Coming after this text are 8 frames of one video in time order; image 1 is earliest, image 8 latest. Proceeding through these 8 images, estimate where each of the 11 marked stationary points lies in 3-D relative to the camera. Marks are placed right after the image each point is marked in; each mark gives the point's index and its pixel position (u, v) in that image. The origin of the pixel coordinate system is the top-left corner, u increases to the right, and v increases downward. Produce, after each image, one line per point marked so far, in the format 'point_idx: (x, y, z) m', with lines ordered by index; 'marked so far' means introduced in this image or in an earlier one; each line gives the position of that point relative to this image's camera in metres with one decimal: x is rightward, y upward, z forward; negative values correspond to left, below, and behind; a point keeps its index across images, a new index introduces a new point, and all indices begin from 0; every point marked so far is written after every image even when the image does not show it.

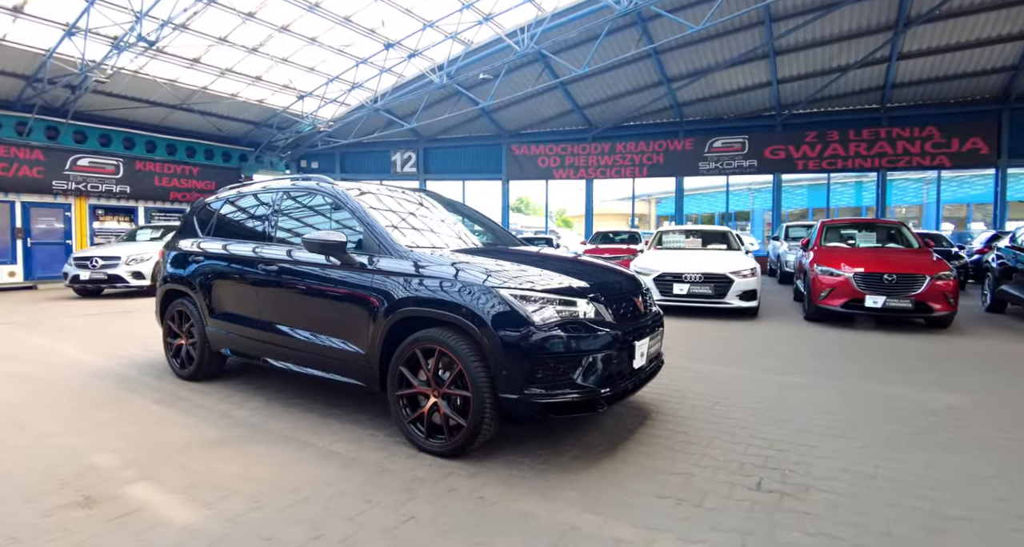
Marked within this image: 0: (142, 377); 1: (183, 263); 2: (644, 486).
0: (-3.4, -1.0, +4.9) m
1: (-3.1, +0.1, +4.9) m
2: (+0.7, -1.1, +2.9) m
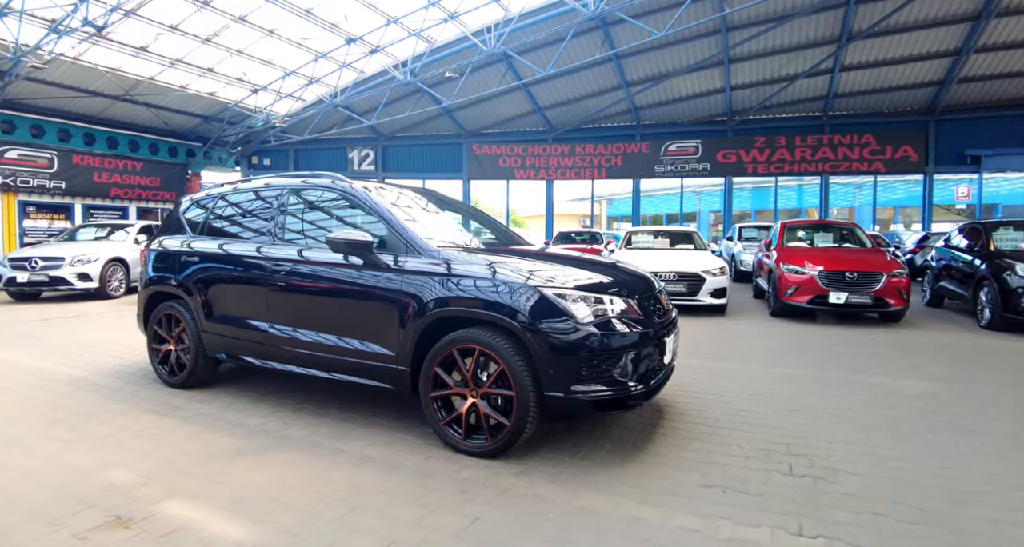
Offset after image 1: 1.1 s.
0: (-3.3, -1.0, +4.6) m
1: (-3.1, +0.1, +4.6) m
2: (+1.0, -1.1, +3.0) m
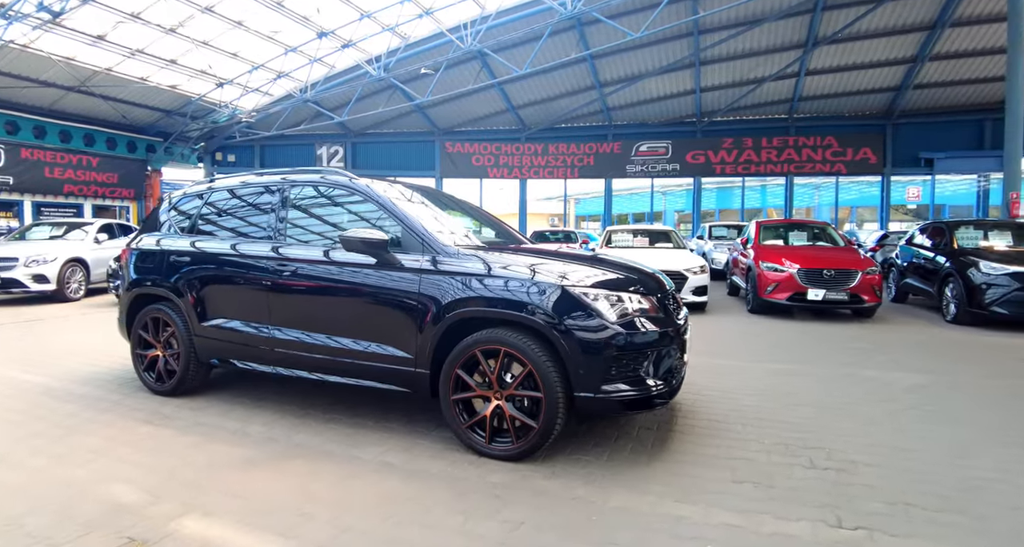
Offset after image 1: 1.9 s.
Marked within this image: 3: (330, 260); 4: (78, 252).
0: (-3.3, -1.0, +4.3) m
1: (-3.0, +0.1, +4.3) m
2: (+1.1, -1.1, +3.0) m
3: (-1.4, +0.1, +3.6) m
4: (-8.5, +0.4, +10.4) m
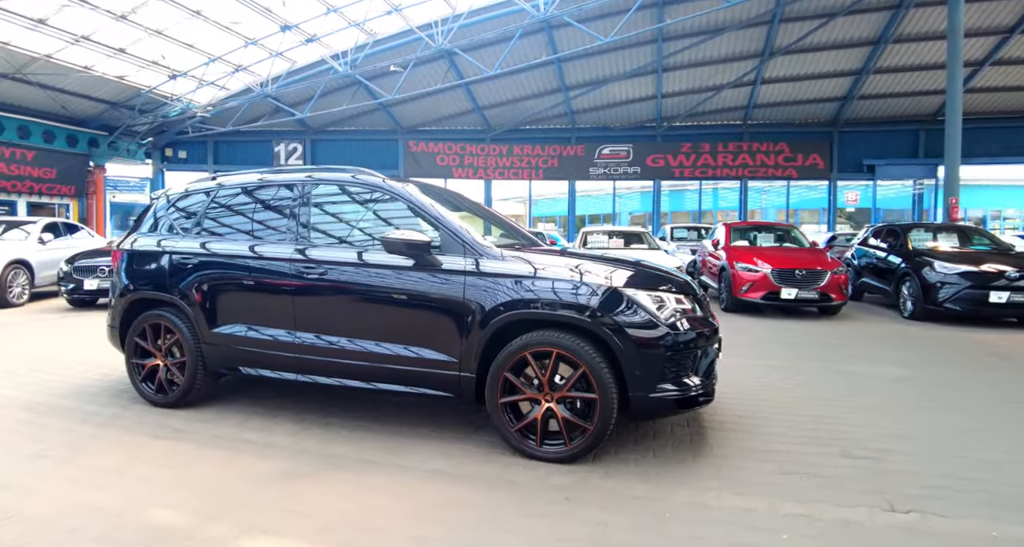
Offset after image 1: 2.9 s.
0: (-3.1, -1.0, +4.0) m
1: (-2.8, 0.0, +4.0) m
2: (+1.4, -1.1, +3.1) m
3: (-1.2, +0.1, +3.5) m
4: (-8.9, +0.4, +9.6) m
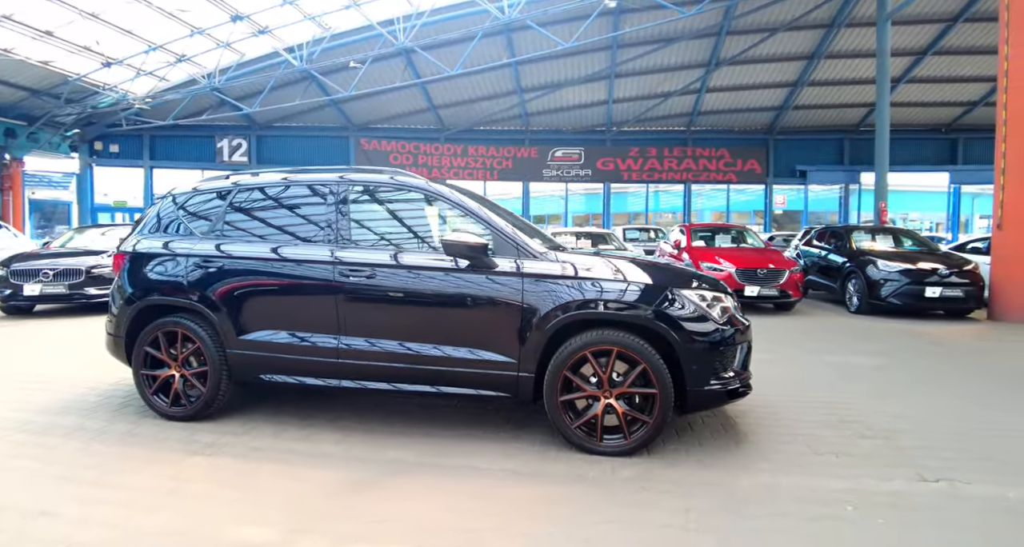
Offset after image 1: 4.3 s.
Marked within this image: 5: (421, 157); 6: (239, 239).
0: (-2.8, -1.1, +3.7) m
1: (-2.6, 0.0, +3.8) m
2: (+1.8, -1.1, +3.3) m
3: (-0.9, +0.1, +3.4) m
4: (-9.3, +0.3, +8.6) m
5: (-3.4, +4.4, +19.9) m
6: (-1.9, +0.2, +3.7) m
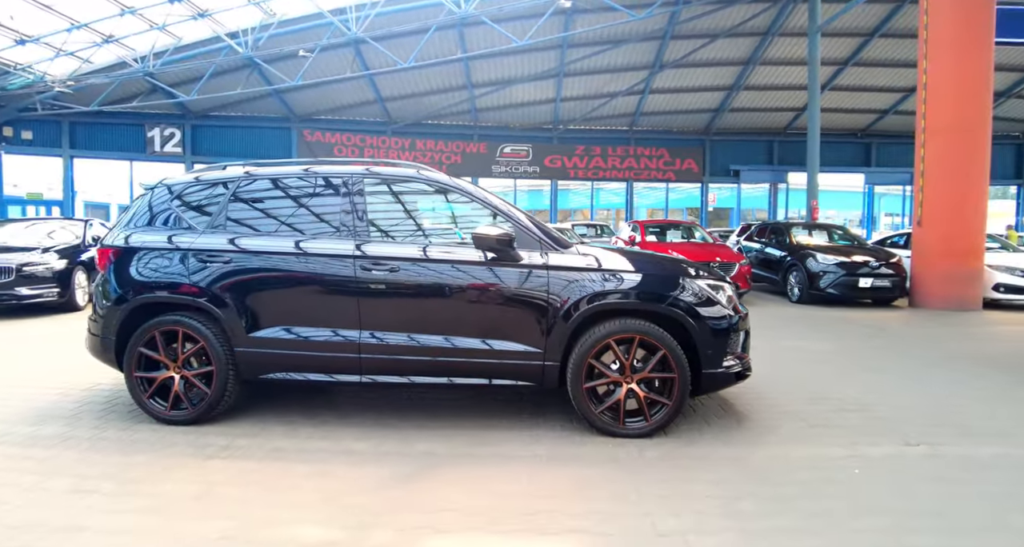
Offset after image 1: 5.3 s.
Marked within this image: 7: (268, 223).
0: (-2.7, -1.0, +3.5) m
1: (-2.5, 0.0, +3.6) m
2: (+1.9, -1.0, +3.6) m
3: (-0.7, +0.1, +3.4) m
4: (-9.7, +0.3, +7.6) m
5: (-5.3, +4.5, +19.5) m
6: (-1.8, +0.3, +3.6) m
7: (-1.6, +0.3, +3.6) m
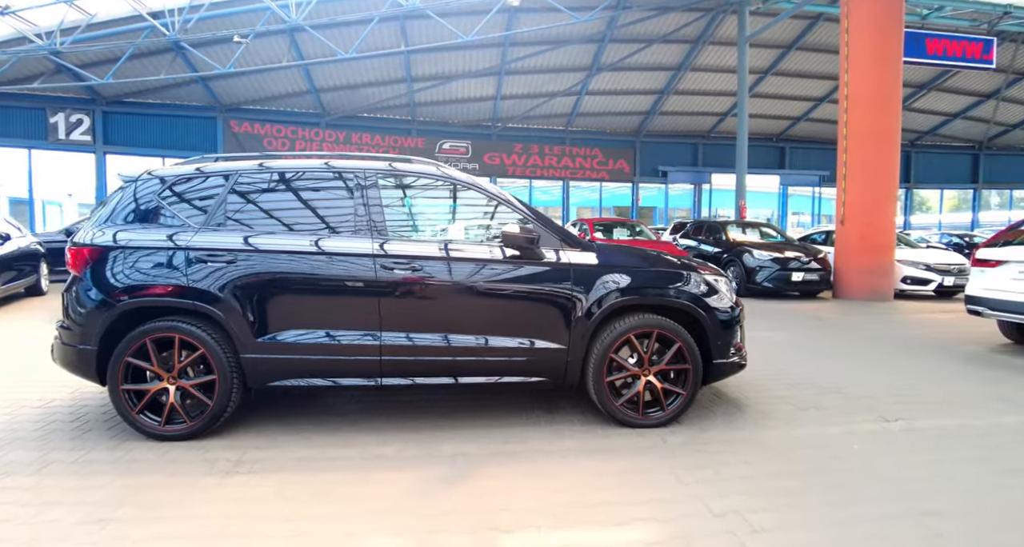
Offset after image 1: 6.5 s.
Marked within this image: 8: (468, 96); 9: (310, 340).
0: (-2.6, -1.1, +3.1) m
1: (-2.3, 0.0, +3.3) m
2: (+2.0, -1.0, +3.9) m
3: (-0.6, +0.1, +3.3) m
4: (-10.0, +0.2, +6.2) m
5: (-7.3, +4.5, +18.6) m
6: (-1.7, +0.3, +3.4) m
7: (-1.5, +0.3, +3.4) m
8: (-1.5, +6.6, +19.5) m
9: (-1.3, -0.4, +3.3) m
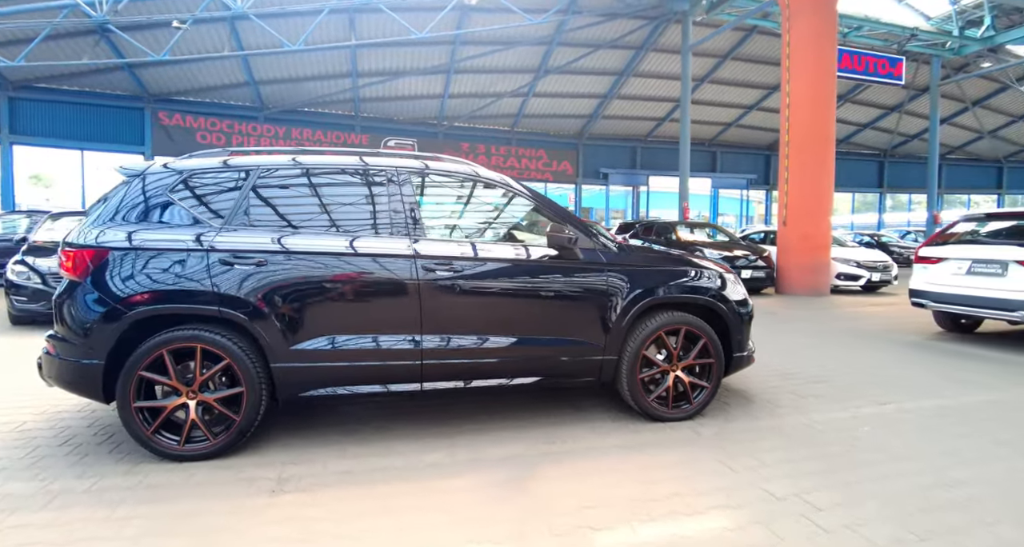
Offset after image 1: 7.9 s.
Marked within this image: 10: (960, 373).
0: (-2.3, -1.1, +2.8) m
1: (-2.1, 0.0, +3.0) m
2: (+2.2, -1.0, +4.2) m
3: (-0.4, +0.1, +3.3) m
4: (-10.1, +0.1, +4.9) m
5: (-9.0, +4.5, +17.6) m
6: (-1.4, +0.3, +3.2) m
7: (-1.3, +0.3, +3.2) m
8: (-3.3, +6.5, +19.2) m
9: (-1.0, -0.4, +3.2) m
10: (+4.3, -1.0, +5.1) m
